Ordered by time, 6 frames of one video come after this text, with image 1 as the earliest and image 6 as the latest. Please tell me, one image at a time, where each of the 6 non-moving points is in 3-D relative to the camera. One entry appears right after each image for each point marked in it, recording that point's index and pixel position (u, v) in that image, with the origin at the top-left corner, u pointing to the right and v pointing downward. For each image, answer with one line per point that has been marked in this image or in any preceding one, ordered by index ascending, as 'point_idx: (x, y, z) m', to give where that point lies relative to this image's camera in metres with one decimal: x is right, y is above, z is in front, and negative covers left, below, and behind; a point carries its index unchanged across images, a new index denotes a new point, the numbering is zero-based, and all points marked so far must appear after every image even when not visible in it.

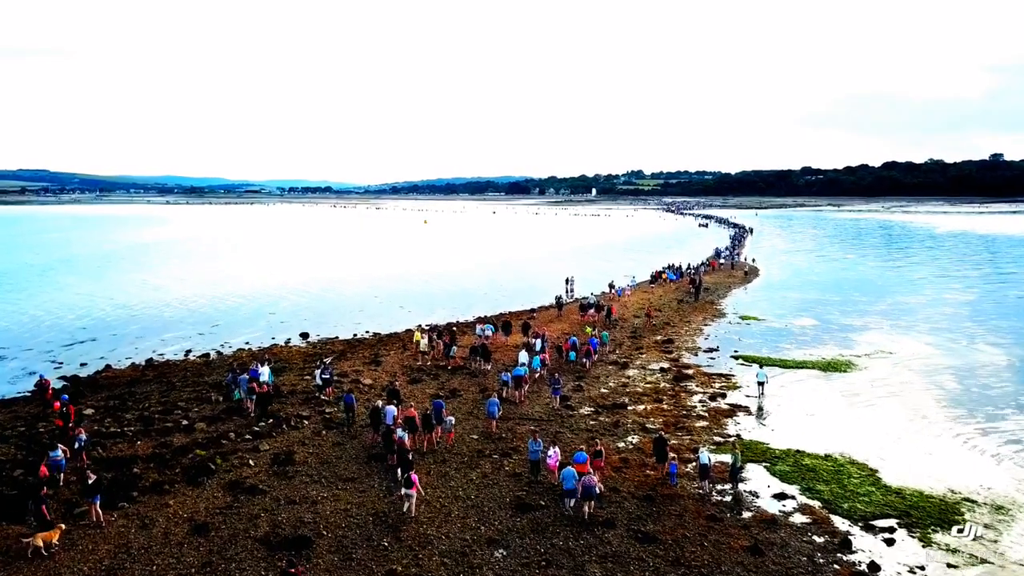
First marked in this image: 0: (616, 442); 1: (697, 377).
0: (+1.9, -2.8, +14.4) m
1: (+4.6, -2.2, +19.9) m
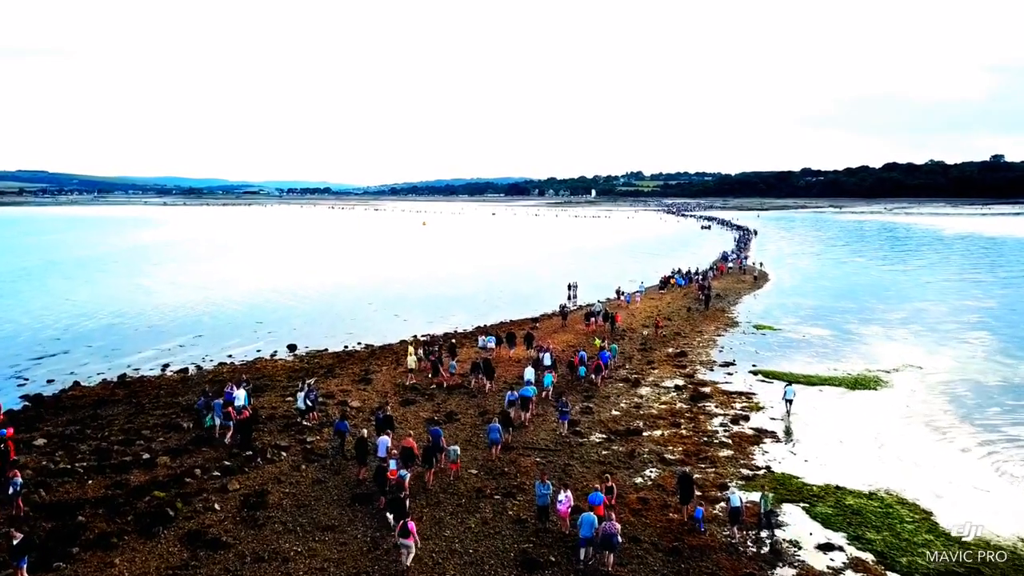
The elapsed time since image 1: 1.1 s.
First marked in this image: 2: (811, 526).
0: (+1.9, -3.0, +12.8) m
1: (+4.6, -2.5, +18.3) m
2: (+4.1, -3.3, +11.1) m
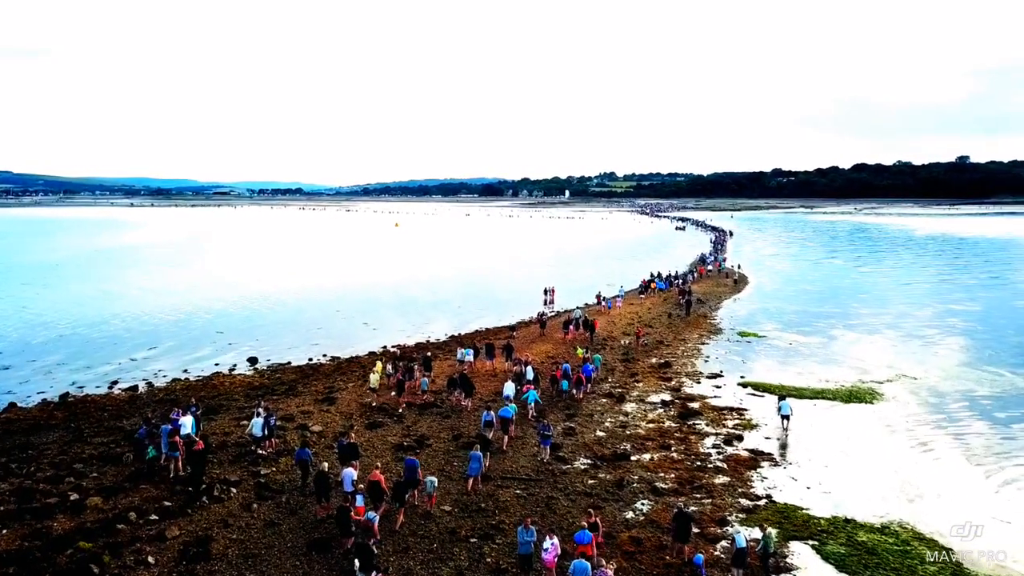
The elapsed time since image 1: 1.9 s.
0: (+1.6, -3.2, +11.6) m
1: (+4.1, -2.7, +17.2) m
2: (+3.9, -3.5, +10.0) m
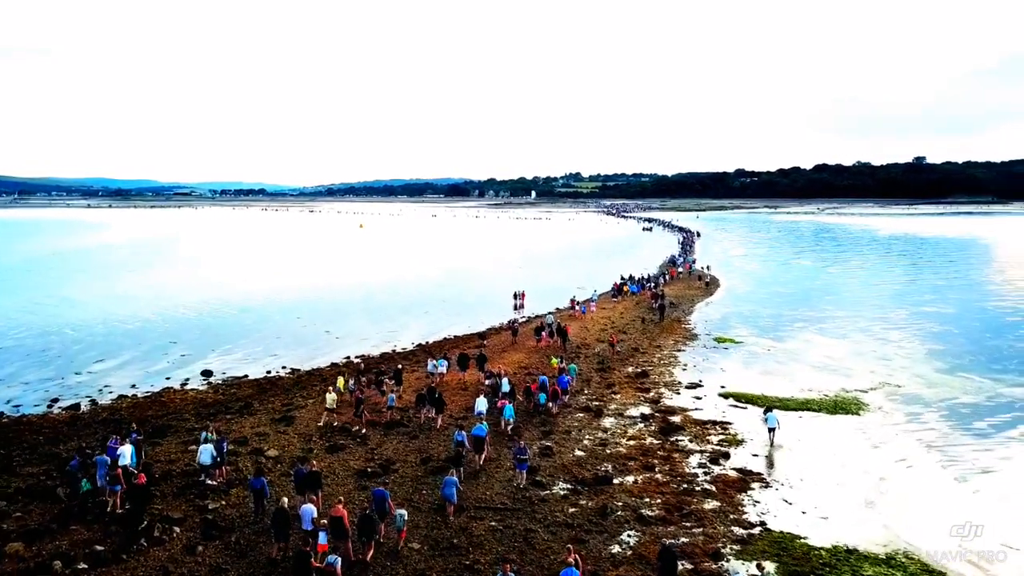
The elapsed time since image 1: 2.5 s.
0: (+1.3, -3.4, +10.6) m
1: (+3.6, -2.8, +16.3) m
2: (+3.6, -3.7, +9.1) m
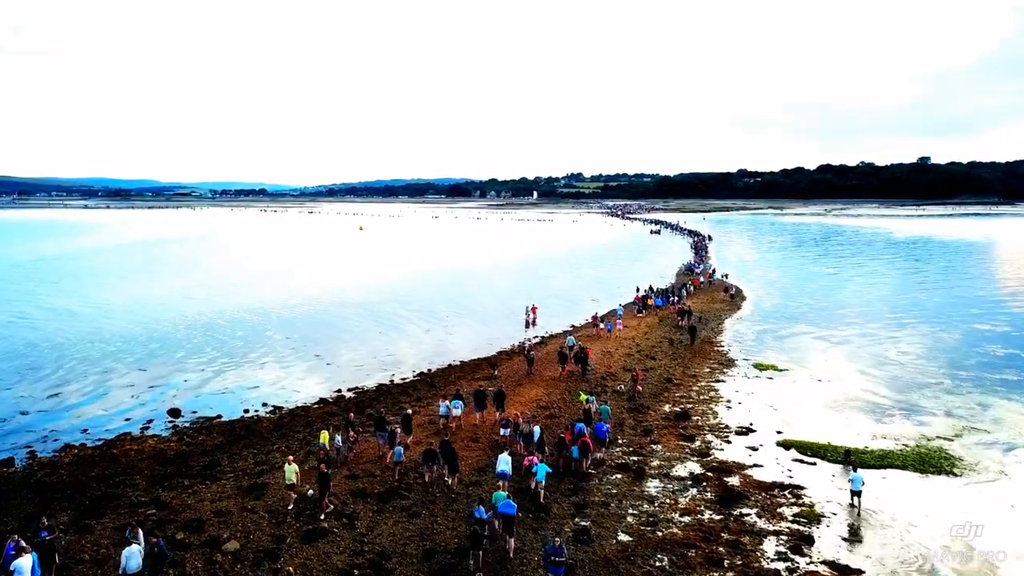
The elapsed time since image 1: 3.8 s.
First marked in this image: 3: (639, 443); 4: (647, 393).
0: (+1.7, -4.0, +7.6) m
1: (+4.0, -3.4, +13.3) m
2: (+4.0, -4.2, +6.1) m
3: (+2.5, -3.0, +16.0) m
4: (+3.2, -2.6, +19.9) m
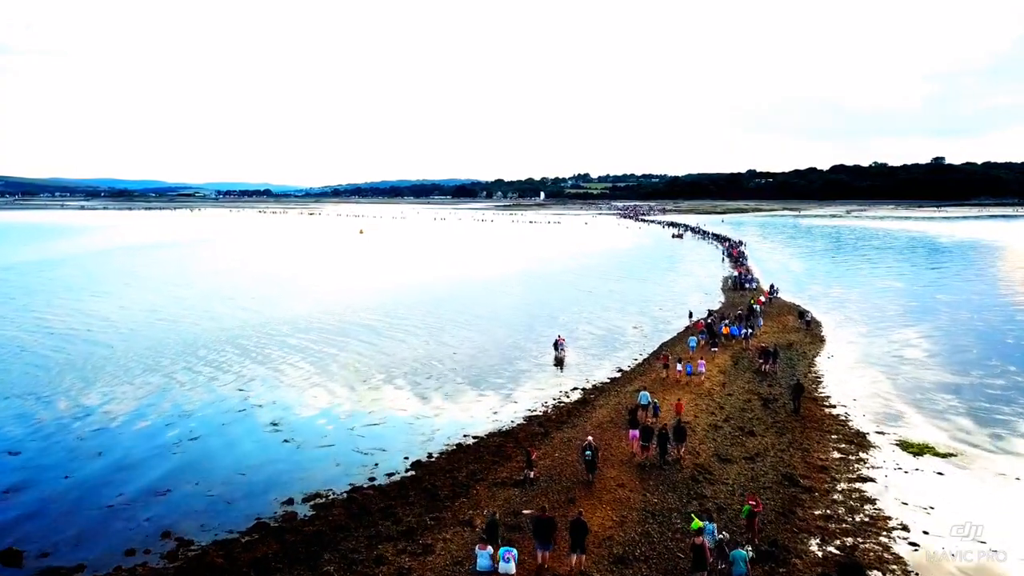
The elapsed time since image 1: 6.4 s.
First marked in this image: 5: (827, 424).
0: (+2.3, -4.9, +0.3) m
1: (+4.6, -4.3, +6.0) m
2: (+4.6, -5.1, -1.2) m
3: (+3.2, -3.9, +8.7) m
4: (+4.0, -3.5, +12.6) m
5: (+7.0, -2.9, +18.0) m
